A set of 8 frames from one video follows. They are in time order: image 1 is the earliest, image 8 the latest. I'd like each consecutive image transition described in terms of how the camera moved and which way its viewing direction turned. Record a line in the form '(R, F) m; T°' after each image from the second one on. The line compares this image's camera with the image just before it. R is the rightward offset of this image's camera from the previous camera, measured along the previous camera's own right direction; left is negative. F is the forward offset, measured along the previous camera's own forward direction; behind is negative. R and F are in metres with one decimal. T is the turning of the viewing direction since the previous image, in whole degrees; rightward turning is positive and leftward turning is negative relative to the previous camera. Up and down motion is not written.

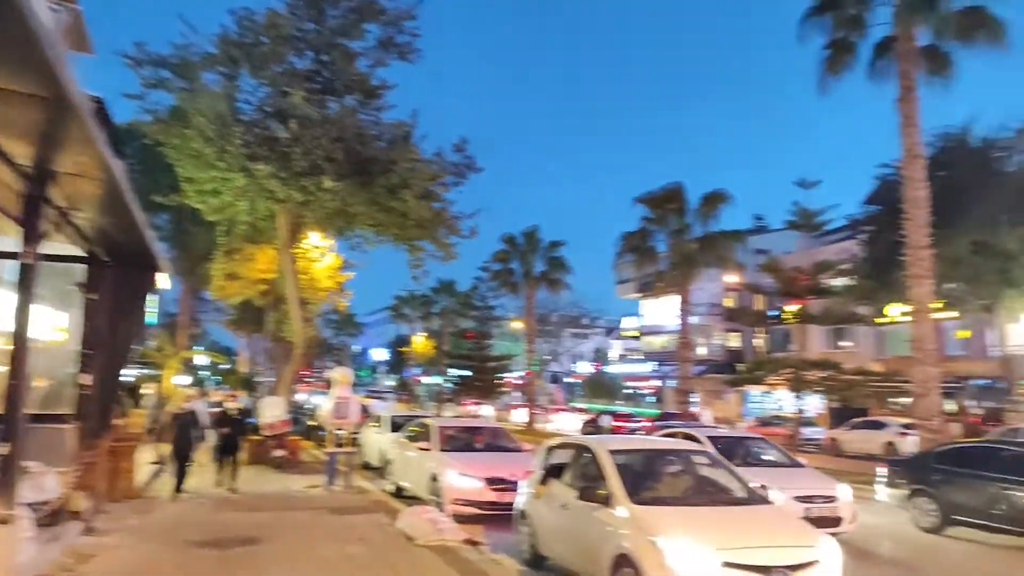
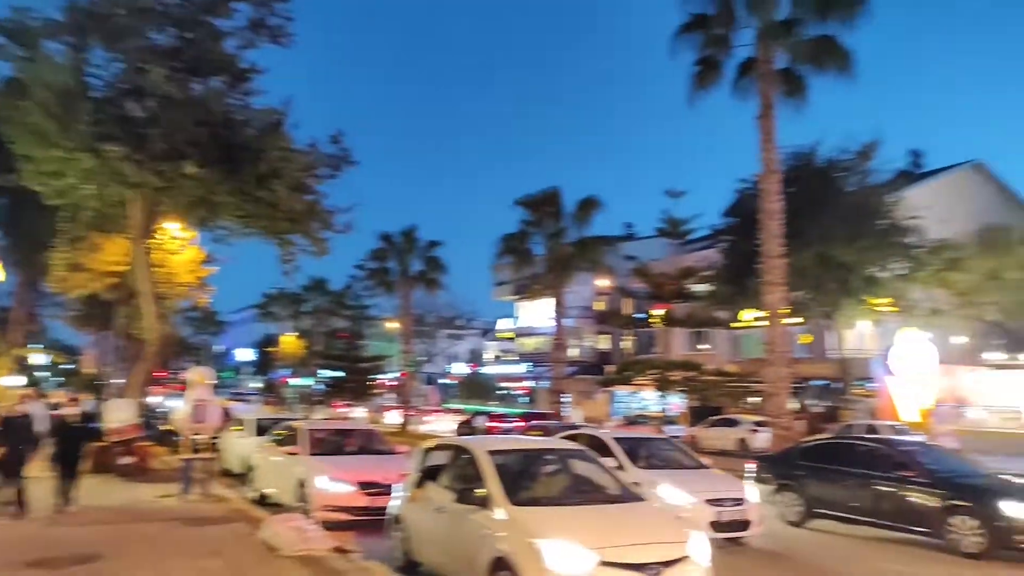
(-0.1, +0.3) m; +9°
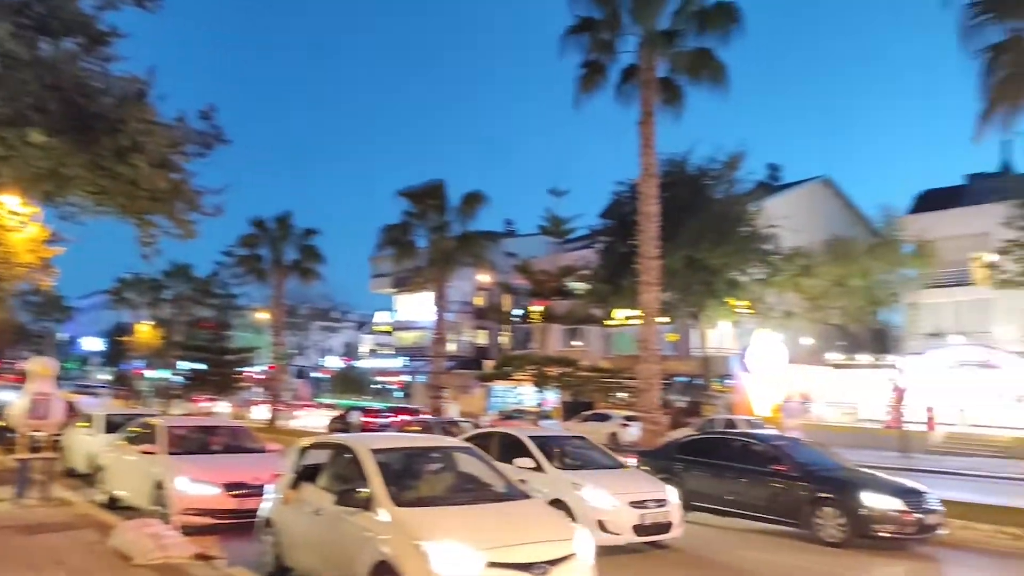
(-0.1, +0.4) m; +9°
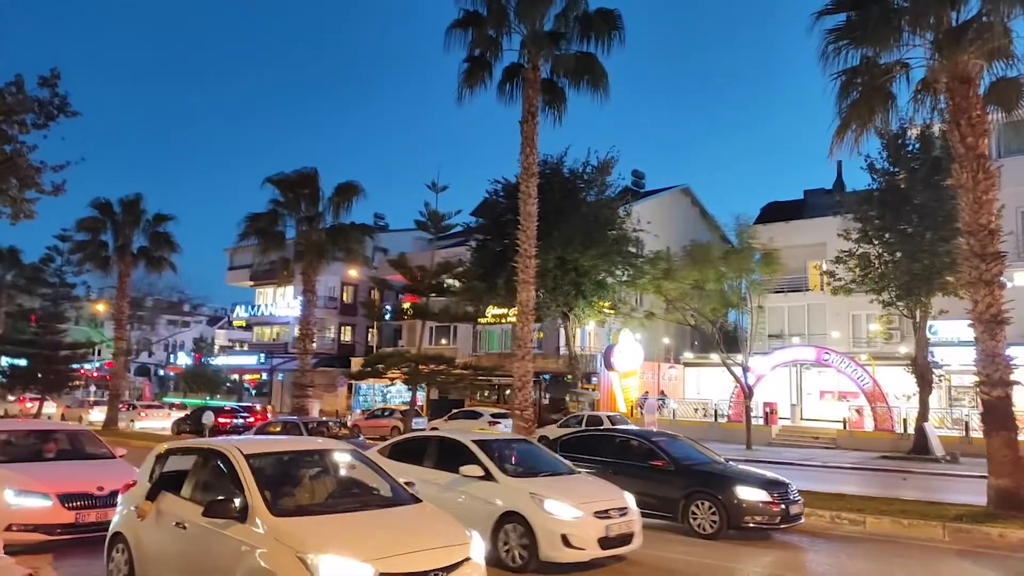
(-0.3, +0.5) m; +10°
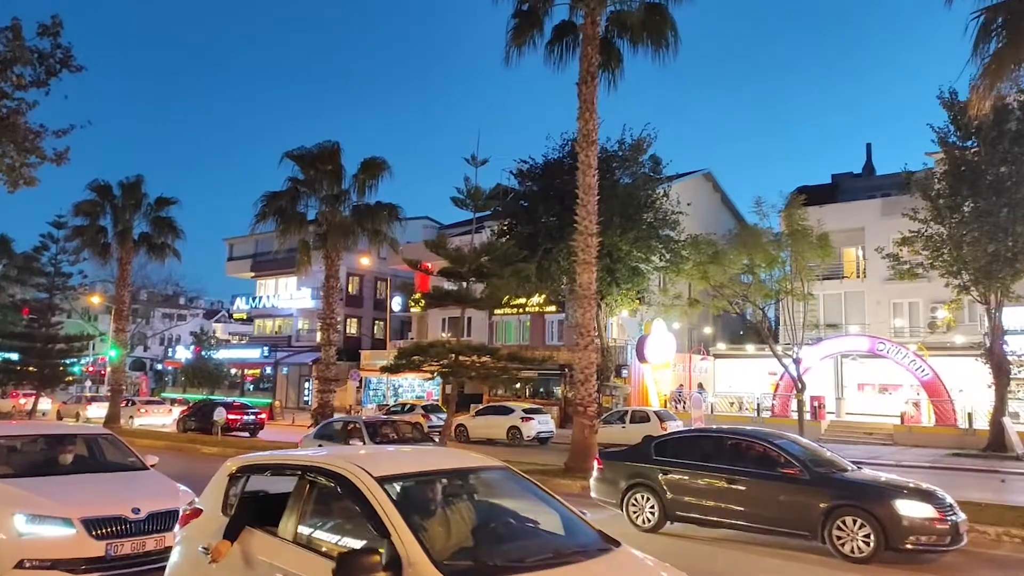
(-1.6, +2.2) m; +1°
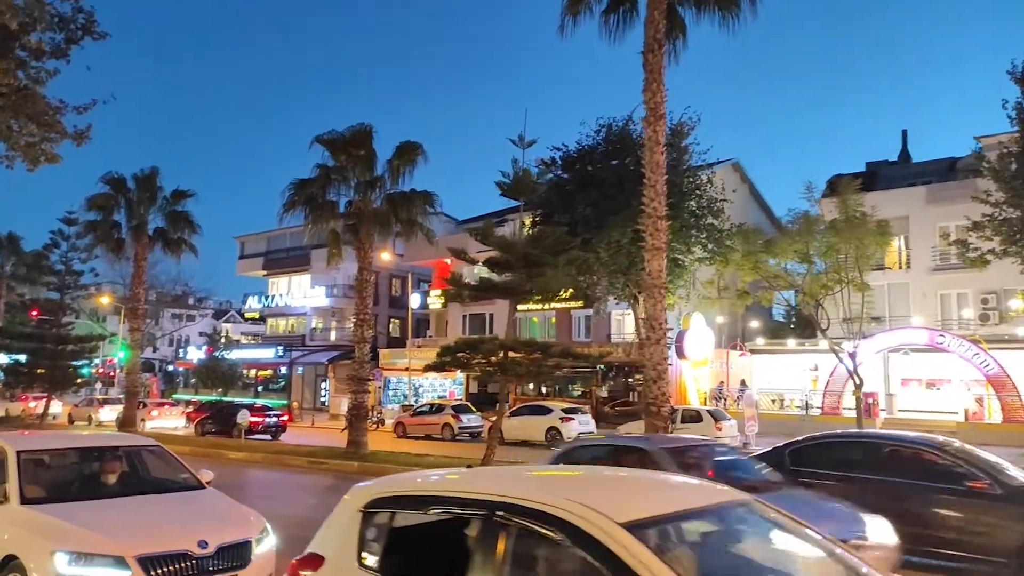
(-1.2, +1.6) m; 0°
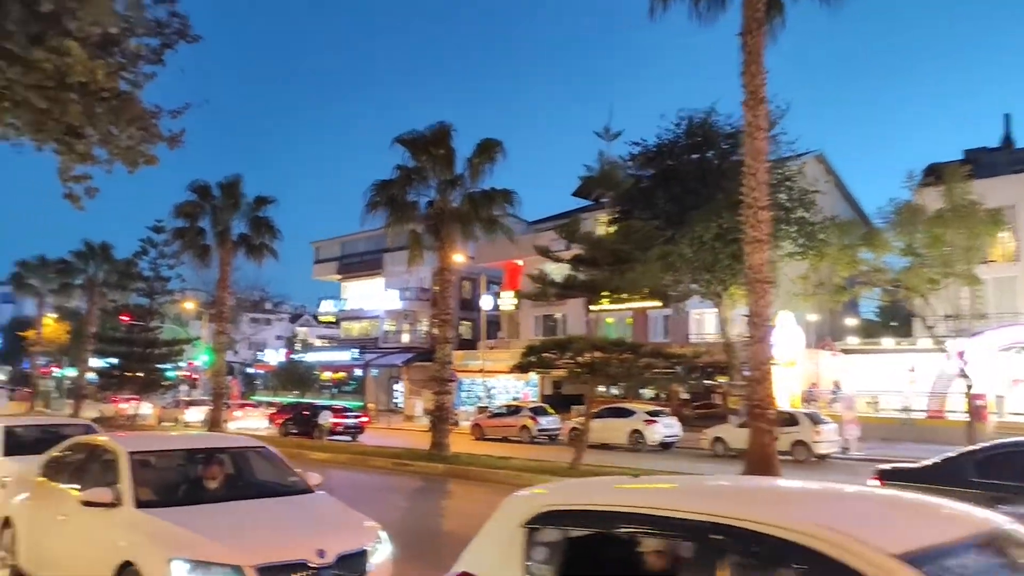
(-0.5, +0.5) m; -5°
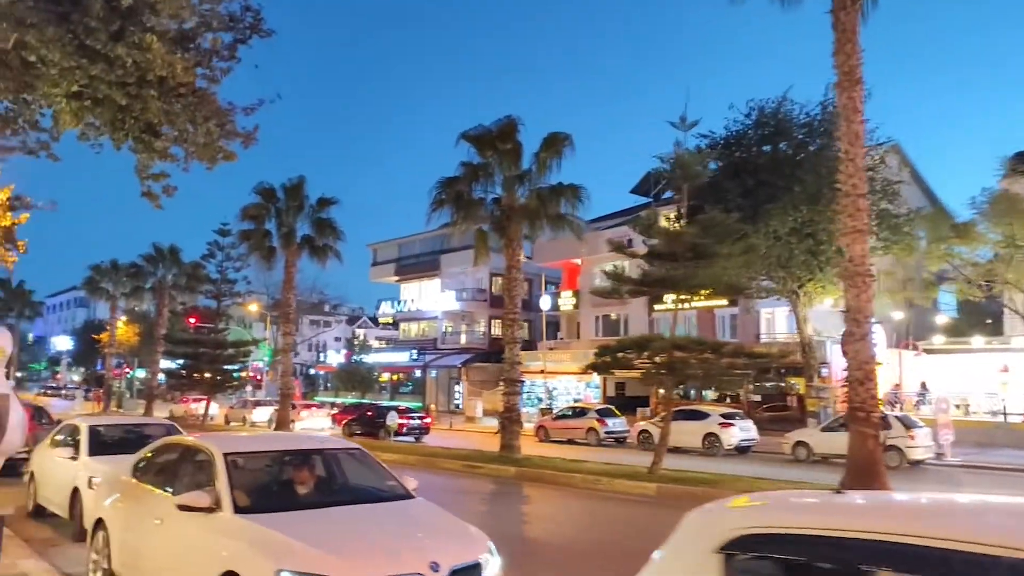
(-0.5, +0.6) m; -4°
